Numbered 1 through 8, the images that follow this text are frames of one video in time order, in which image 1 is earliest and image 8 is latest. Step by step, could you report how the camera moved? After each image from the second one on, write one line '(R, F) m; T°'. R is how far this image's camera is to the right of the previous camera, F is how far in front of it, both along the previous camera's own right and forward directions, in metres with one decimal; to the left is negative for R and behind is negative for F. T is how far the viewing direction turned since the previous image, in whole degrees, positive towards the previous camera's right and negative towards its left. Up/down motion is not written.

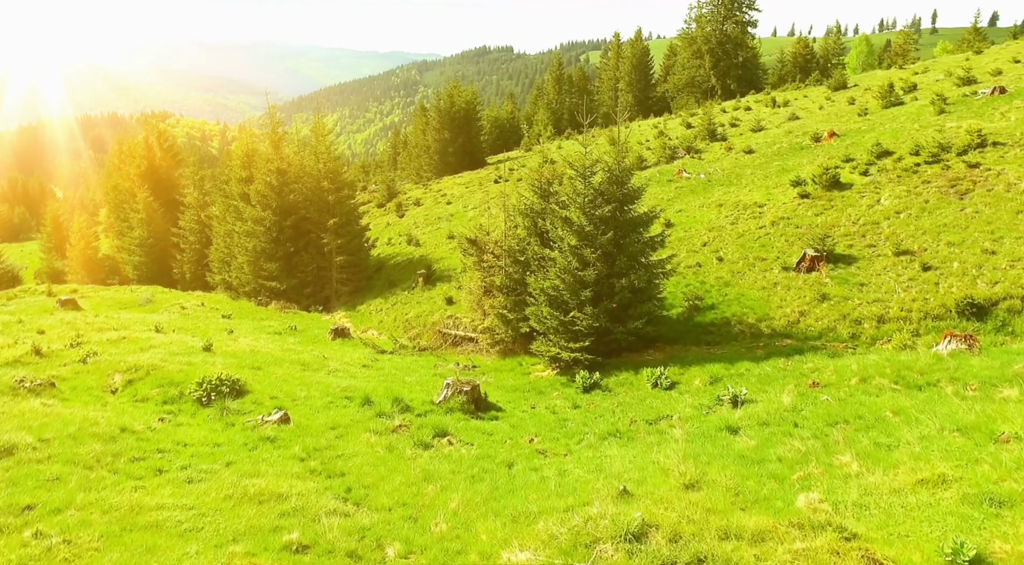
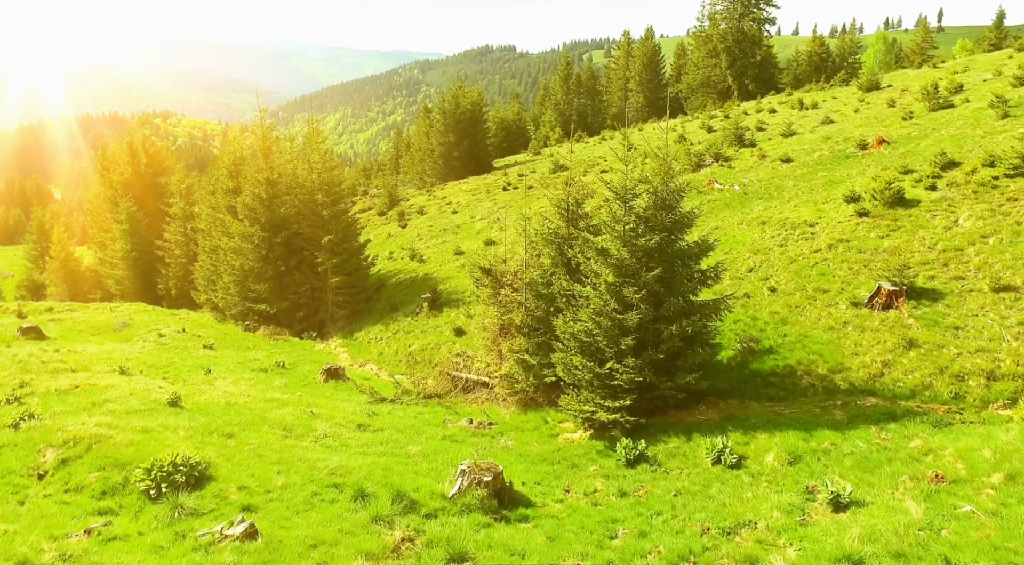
(-0.7, +4.2) m; 0°
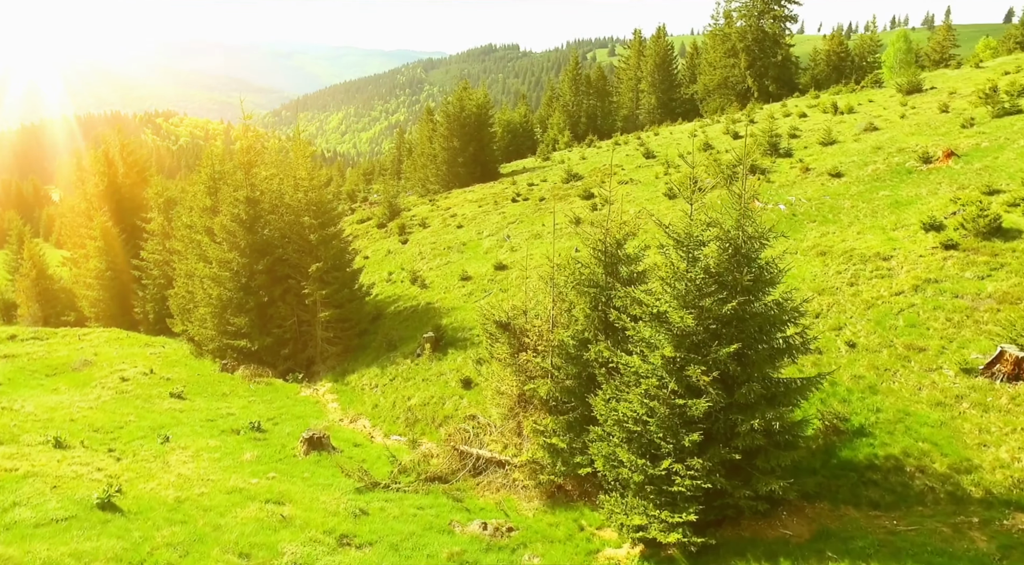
(-0.6, +4.9) m; 0°
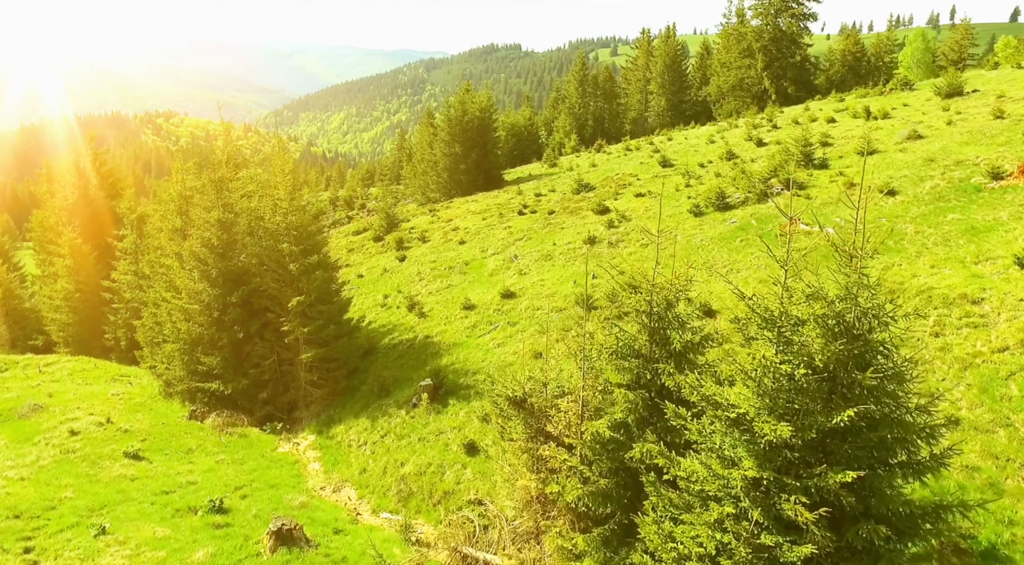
(-0.4, +4.4) m; 0°
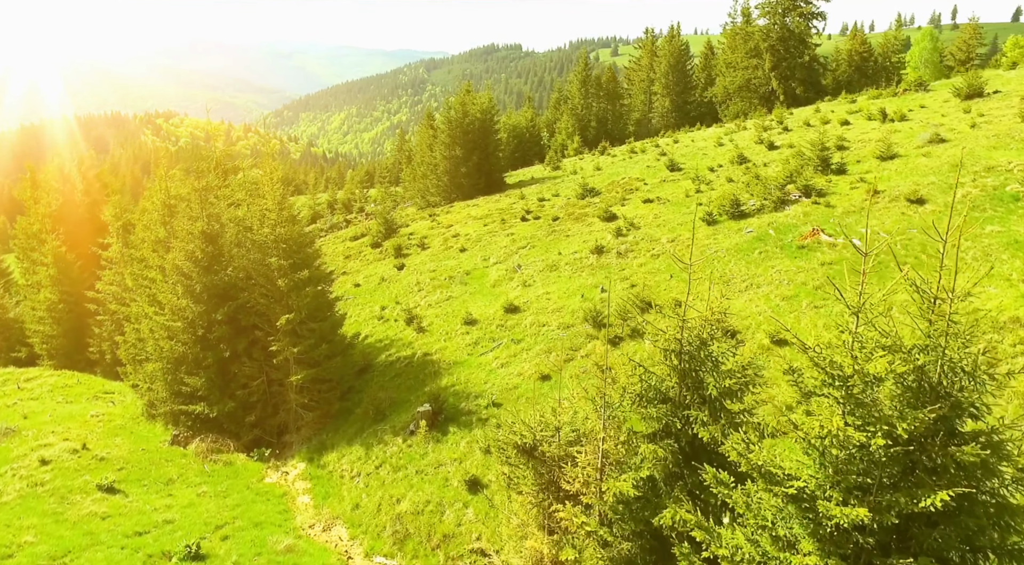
(-0.2, +2.0) m; 0°
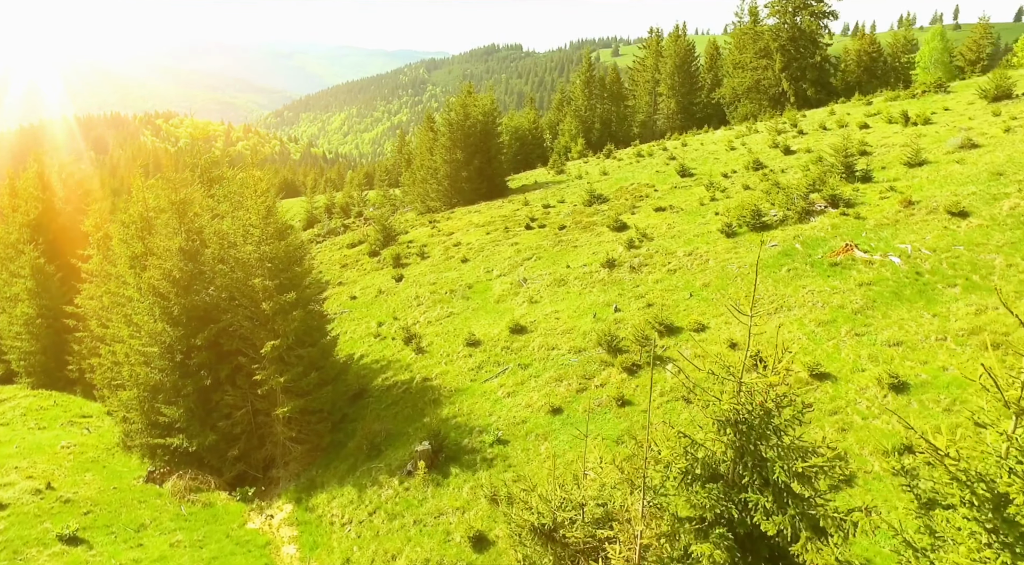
(-0.3, +2.5) m; 0°
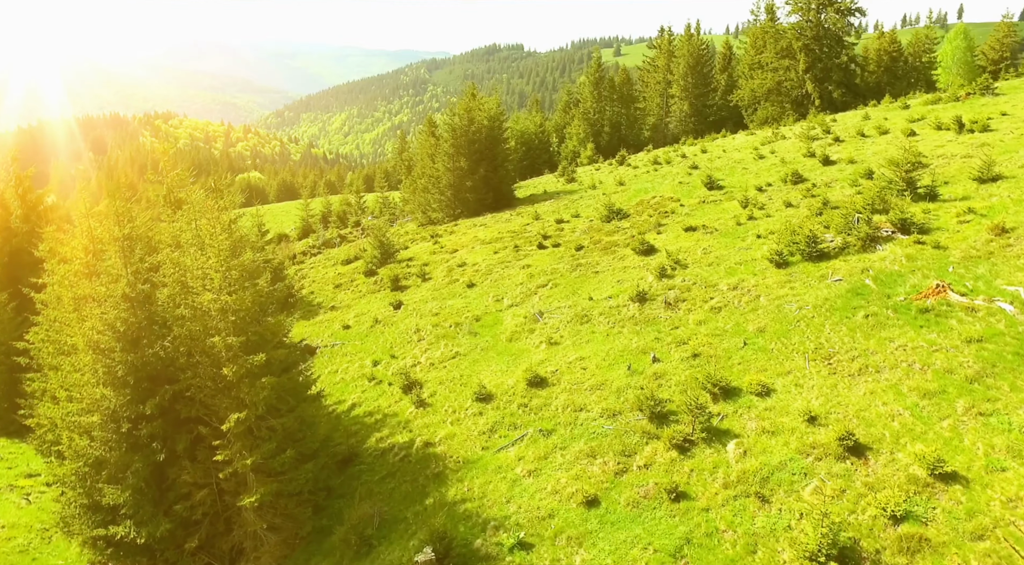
(-0.7, +4.9) m; 0°
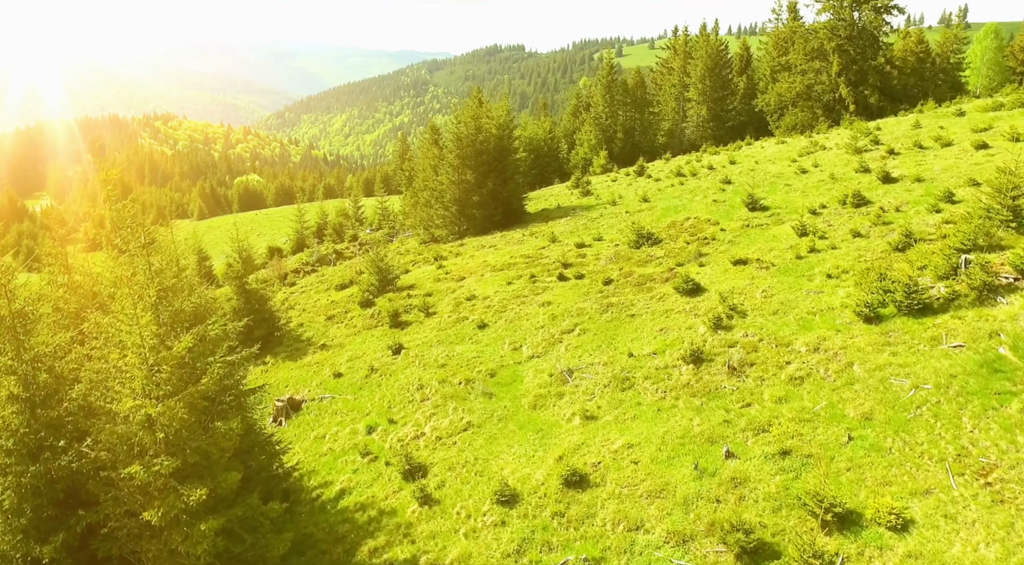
(-0.9, +5.9) m; 0°
